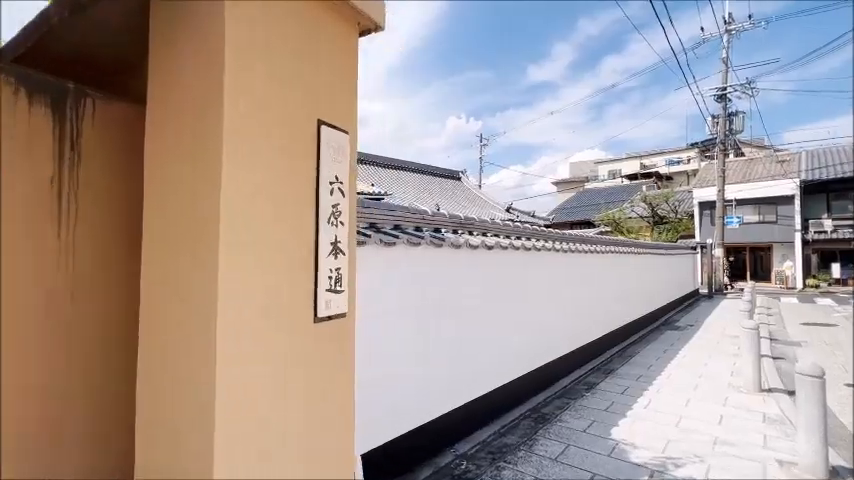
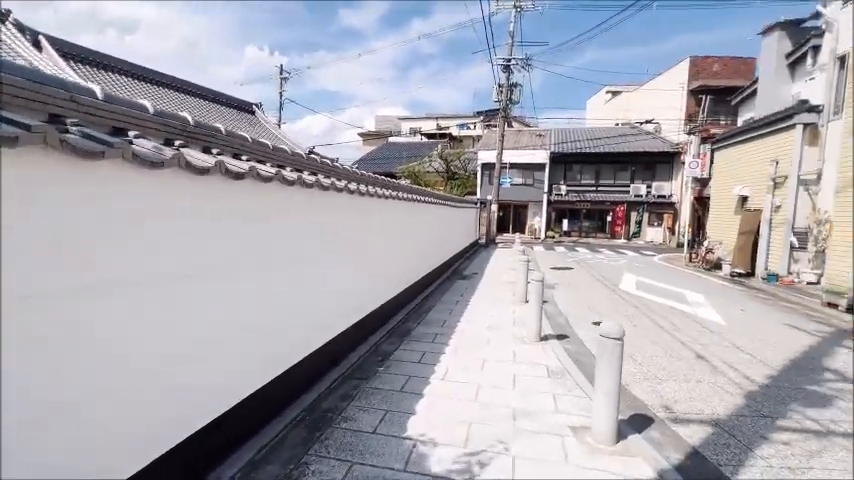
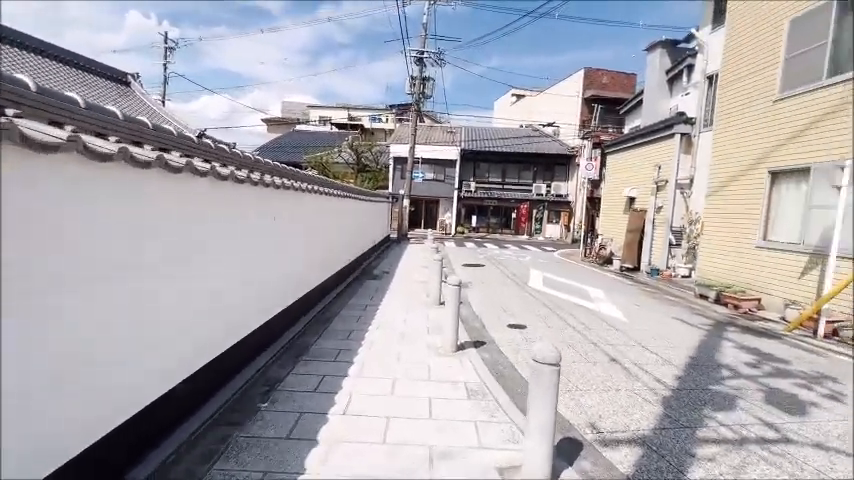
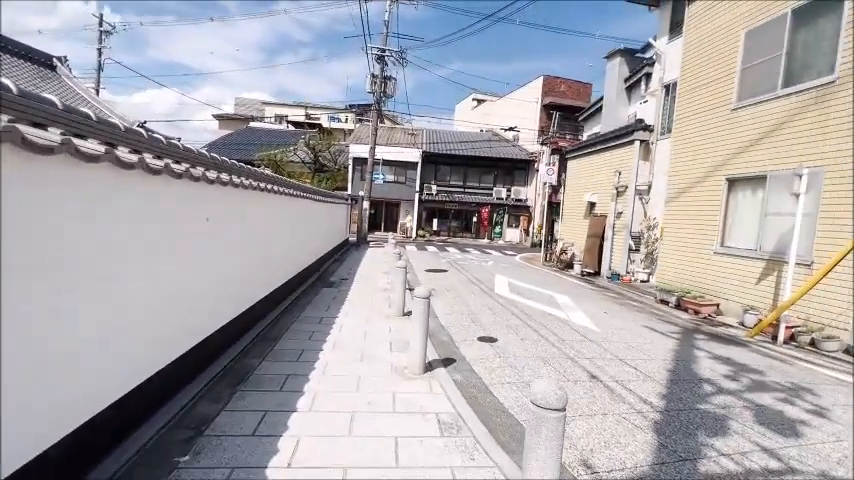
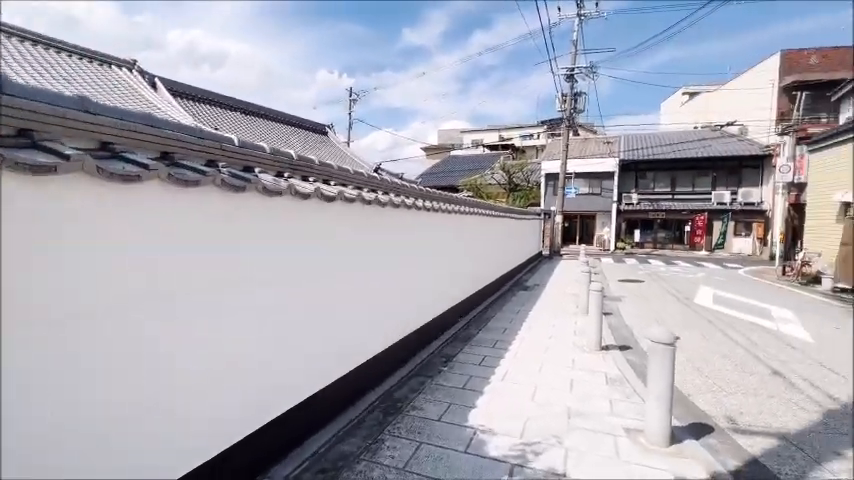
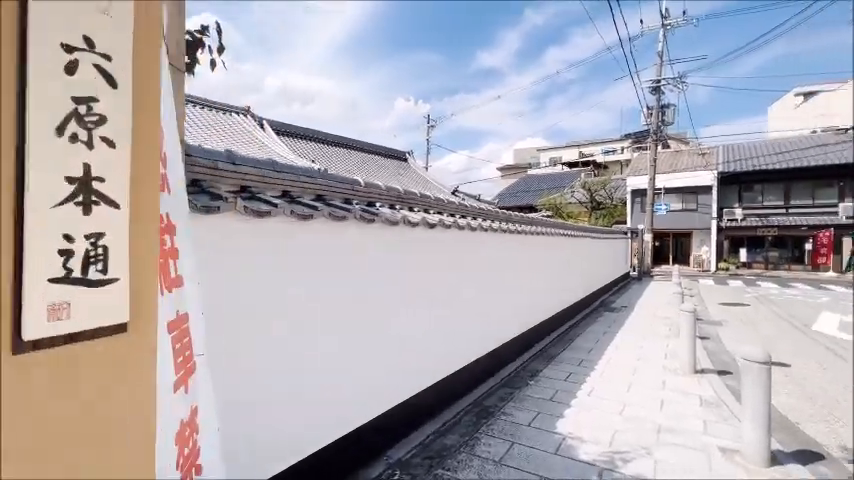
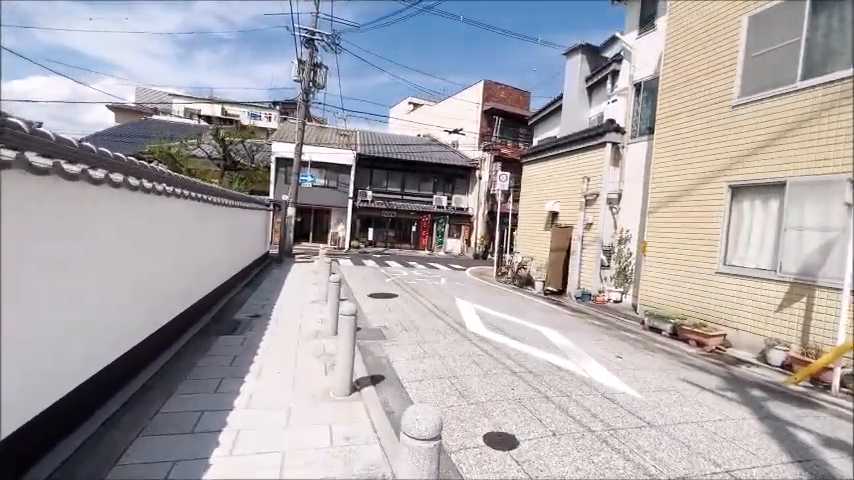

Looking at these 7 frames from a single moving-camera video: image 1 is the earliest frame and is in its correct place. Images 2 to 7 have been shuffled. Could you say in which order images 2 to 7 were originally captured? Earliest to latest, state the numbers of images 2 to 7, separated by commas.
6, 5, 2, 3, 4, 7
